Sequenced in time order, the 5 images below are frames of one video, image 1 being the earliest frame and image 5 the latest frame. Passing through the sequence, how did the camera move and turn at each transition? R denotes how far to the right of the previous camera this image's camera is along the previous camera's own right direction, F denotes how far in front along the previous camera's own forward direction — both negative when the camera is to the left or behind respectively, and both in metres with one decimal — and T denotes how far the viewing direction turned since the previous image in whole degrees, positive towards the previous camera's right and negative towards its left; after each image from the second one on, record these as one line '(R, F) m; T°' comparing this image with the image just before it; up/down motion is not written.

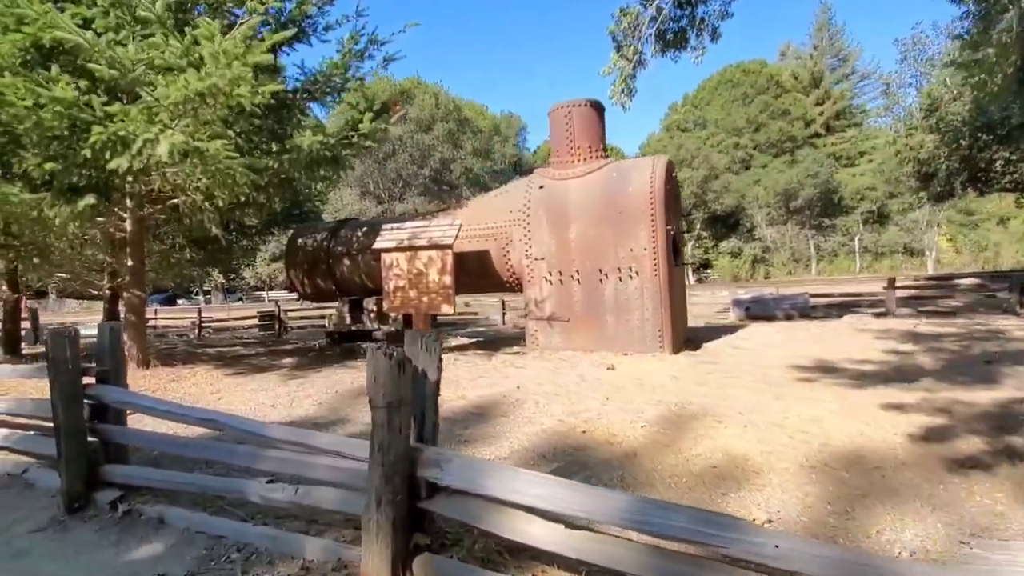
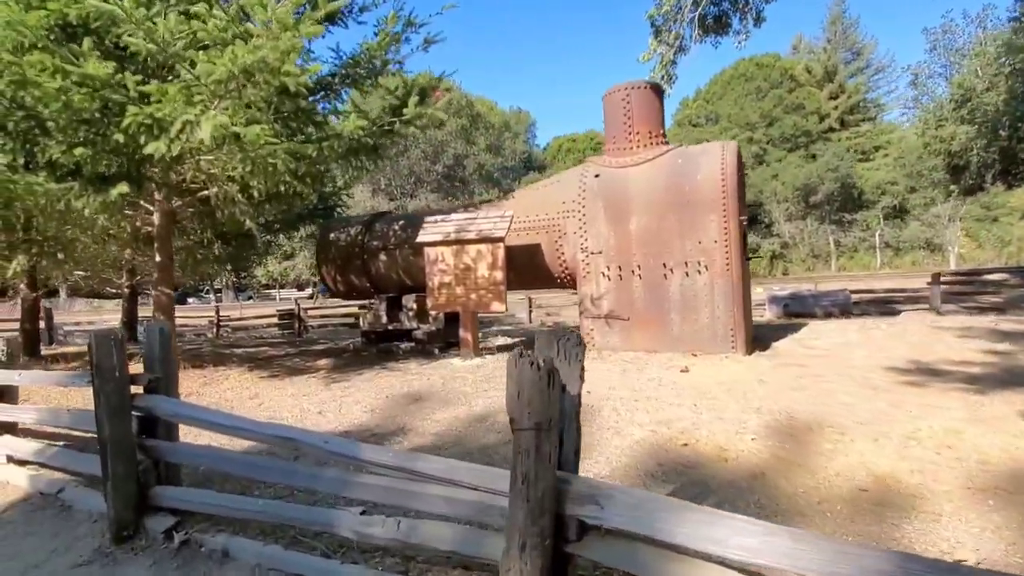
(-0.7, +0.6) m; -1°
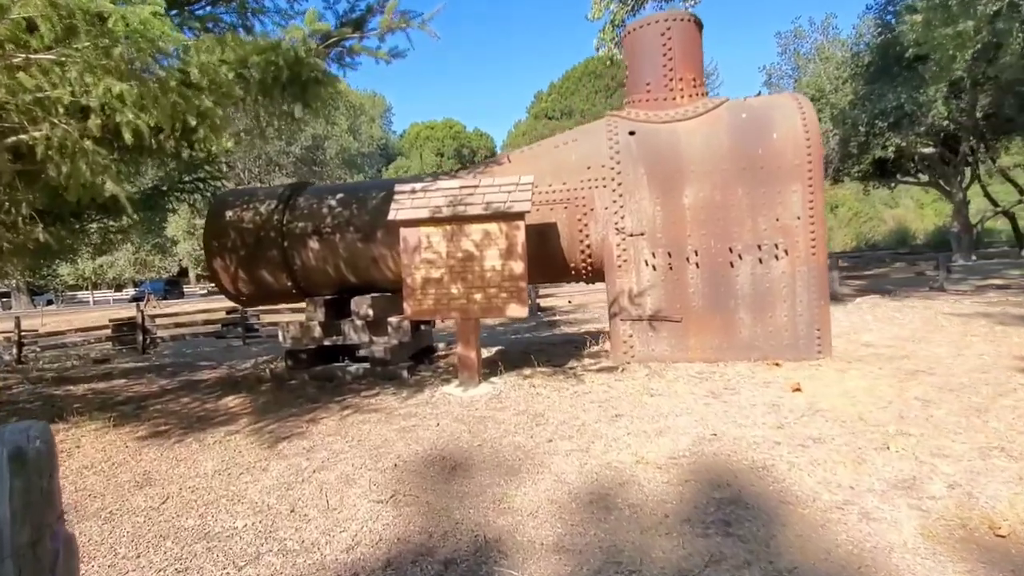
(-1.7, +2.5) m; +15°
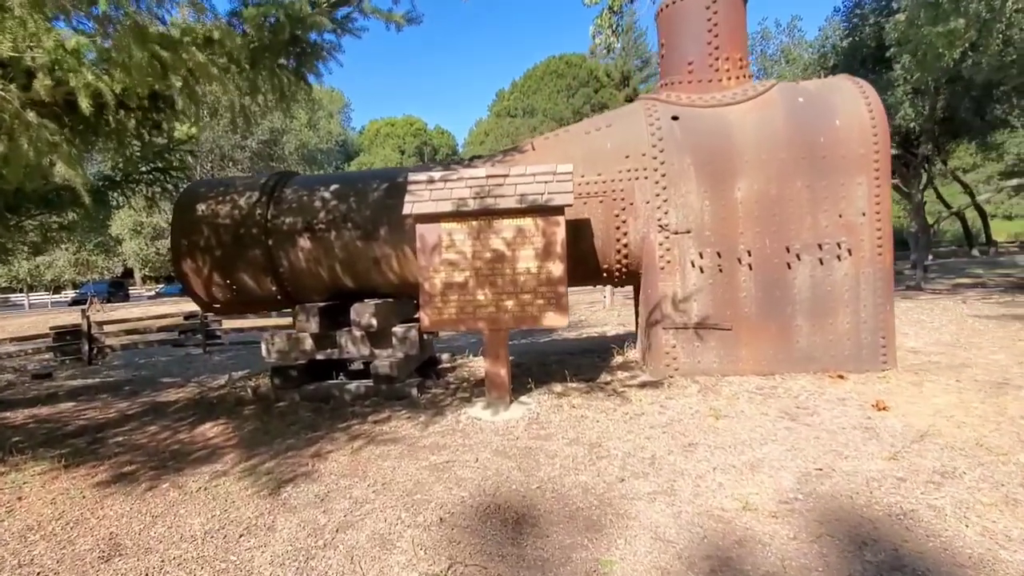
(-0.7, +0.8) m; +4°
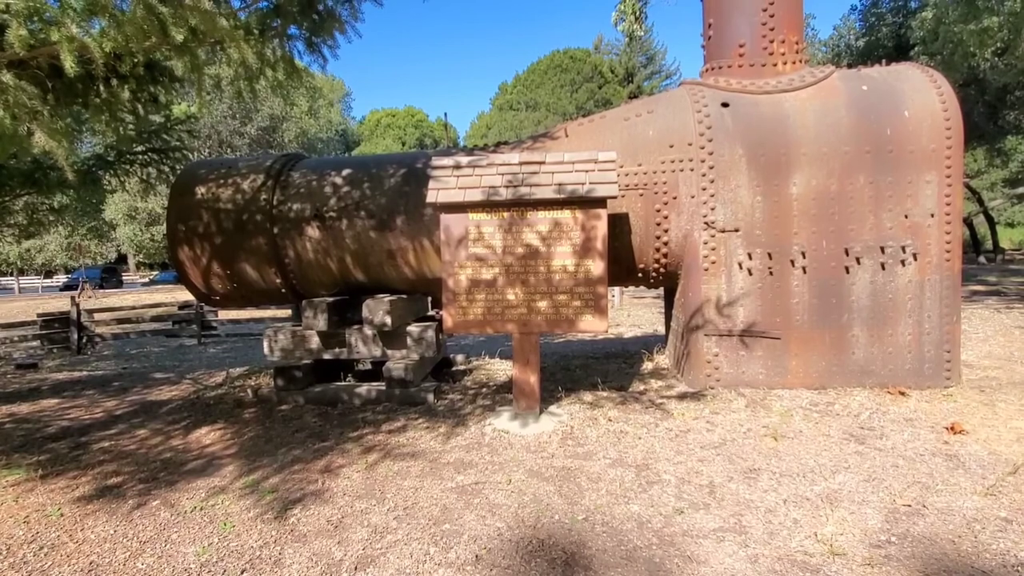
(-0.3, +0.5) m; 0°
